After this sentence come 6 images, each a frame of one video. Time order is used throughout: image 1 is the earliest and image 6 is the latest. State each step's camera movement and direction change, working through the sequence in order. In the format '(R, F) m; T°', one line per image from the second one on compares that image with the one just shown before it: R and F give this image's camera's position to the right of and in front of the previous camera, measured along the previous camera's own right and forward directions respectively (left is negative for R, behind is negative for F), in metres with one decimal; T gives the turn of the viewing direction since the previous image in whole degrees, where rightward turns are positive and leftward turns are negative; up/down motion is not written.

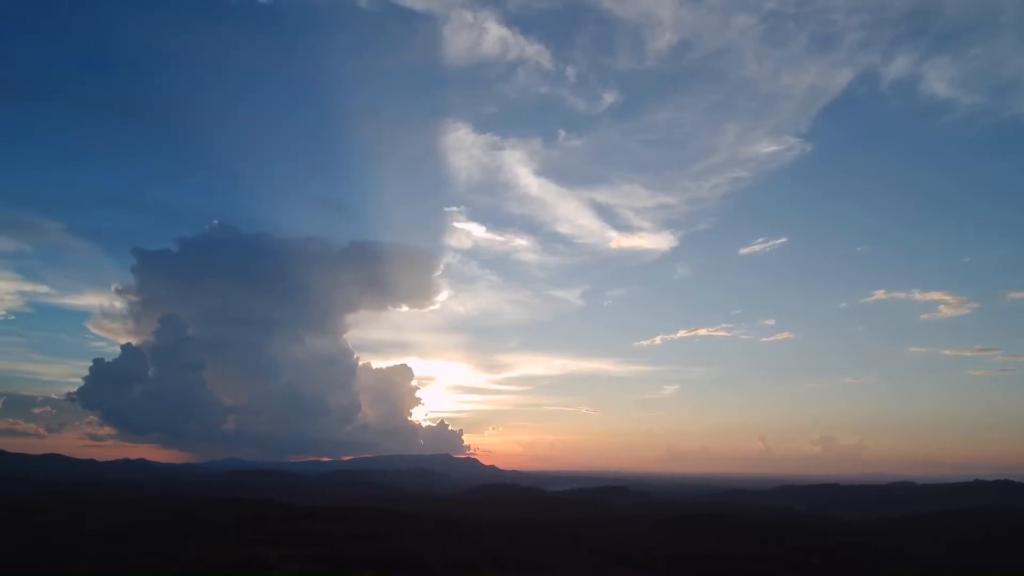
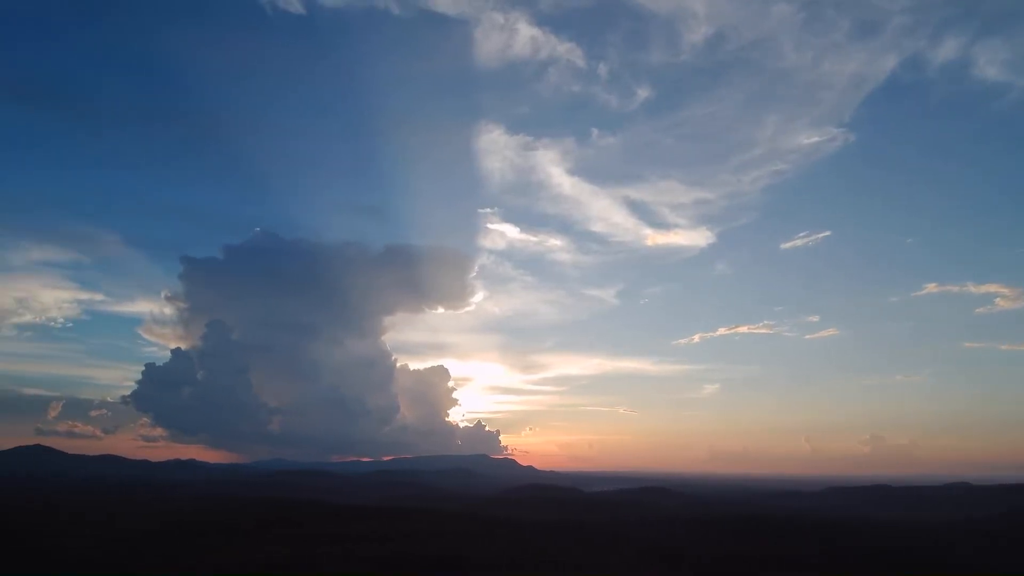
(+1.3, -0.1) m; -3°
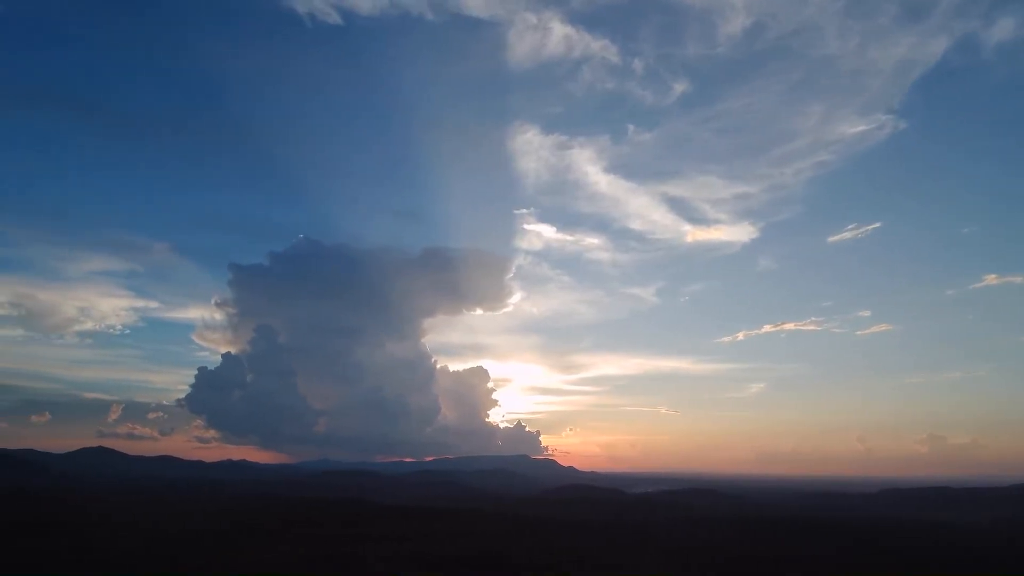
(+1.4, -1.2) m; -4°
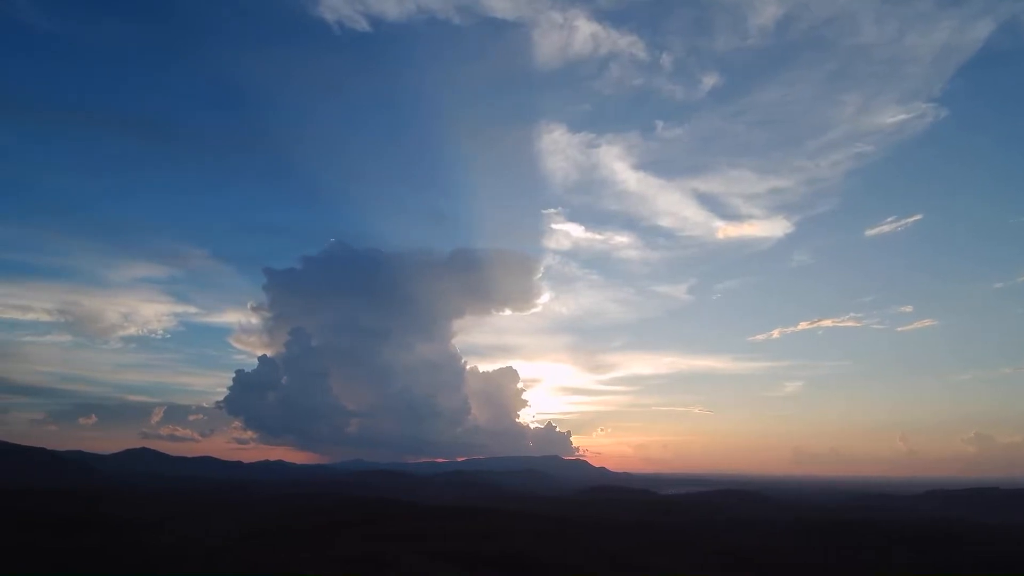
(+1.6, +0.3) m; -3°
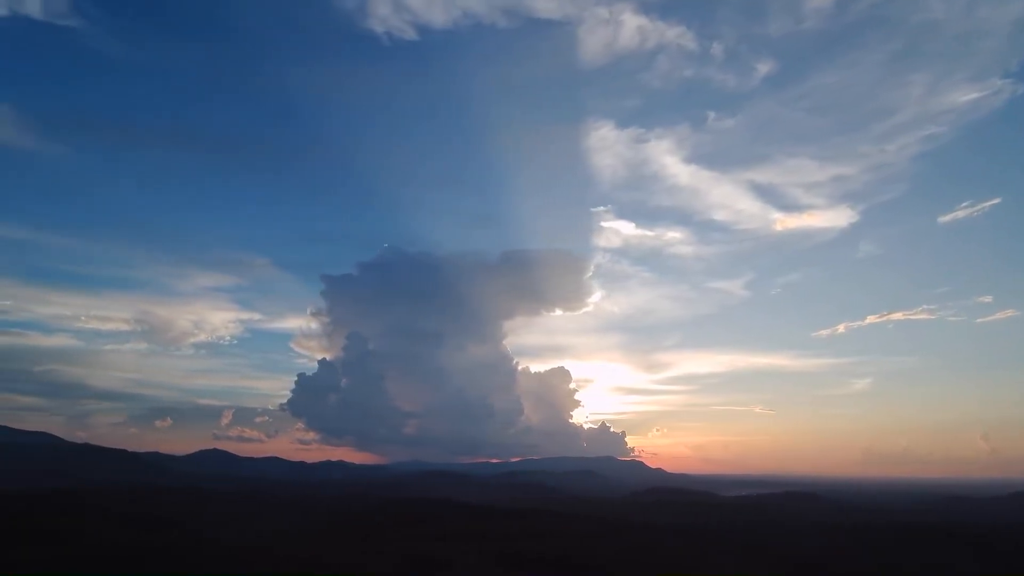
(+6.2, +4.7) m; -5°
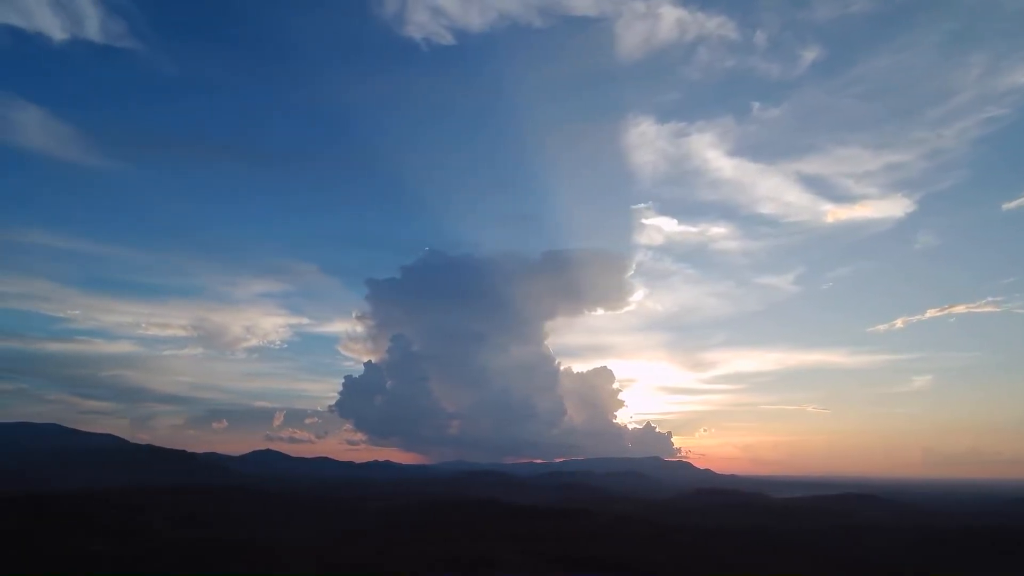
(-0.1, +6.1) m; -4°
